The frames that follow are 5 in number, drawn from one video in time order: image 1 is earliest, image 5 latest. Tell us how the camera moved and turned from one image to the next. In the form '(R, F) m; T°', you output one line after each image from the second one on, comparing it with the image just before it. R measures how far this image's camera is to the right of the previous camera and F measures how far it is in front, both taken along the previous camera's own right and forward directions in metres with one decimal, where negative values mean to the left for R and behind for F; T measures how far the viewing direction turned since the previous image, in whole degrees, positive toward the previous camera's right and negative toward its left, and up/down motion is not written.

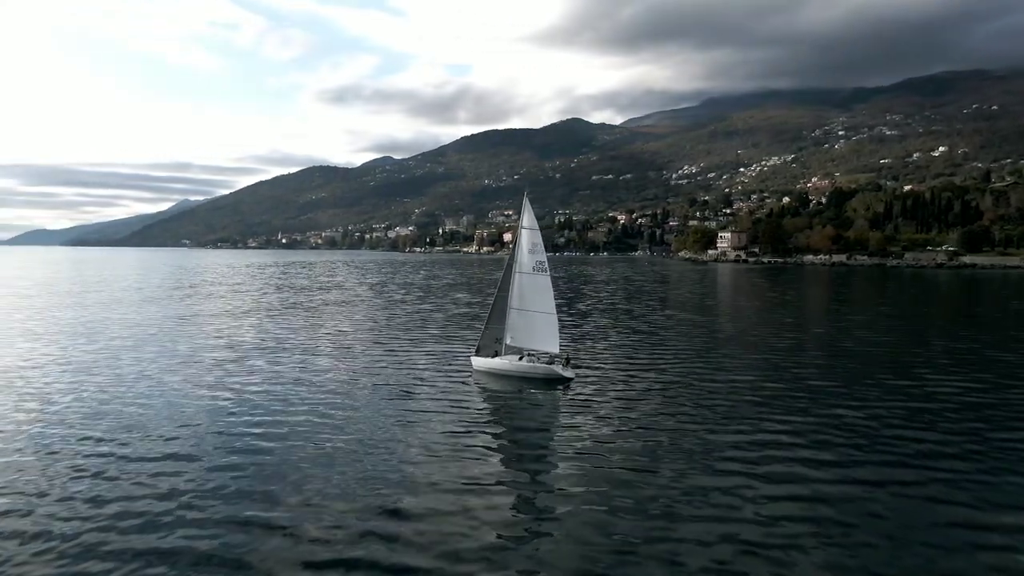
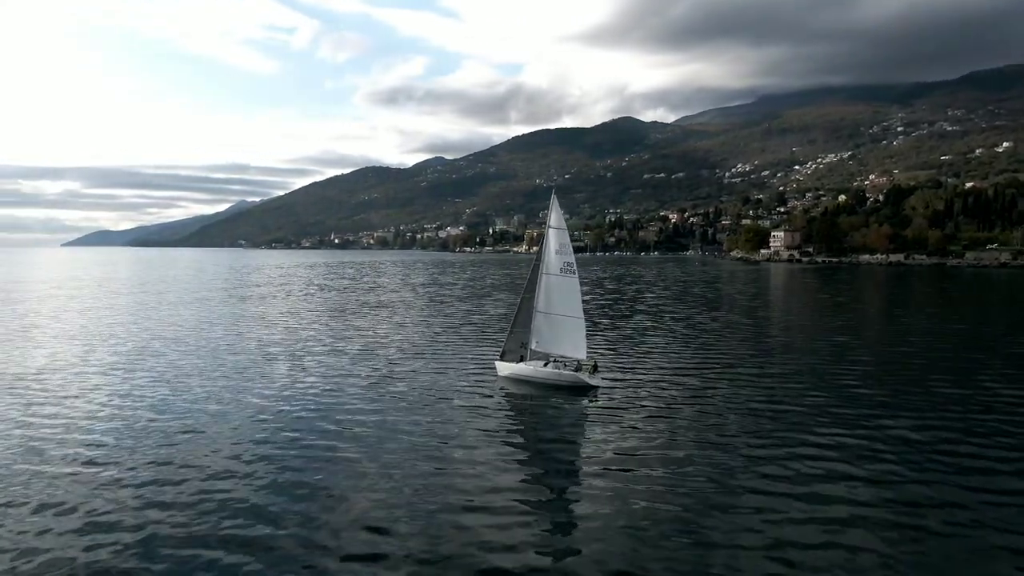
(+1.0, +1.6) m; -3°
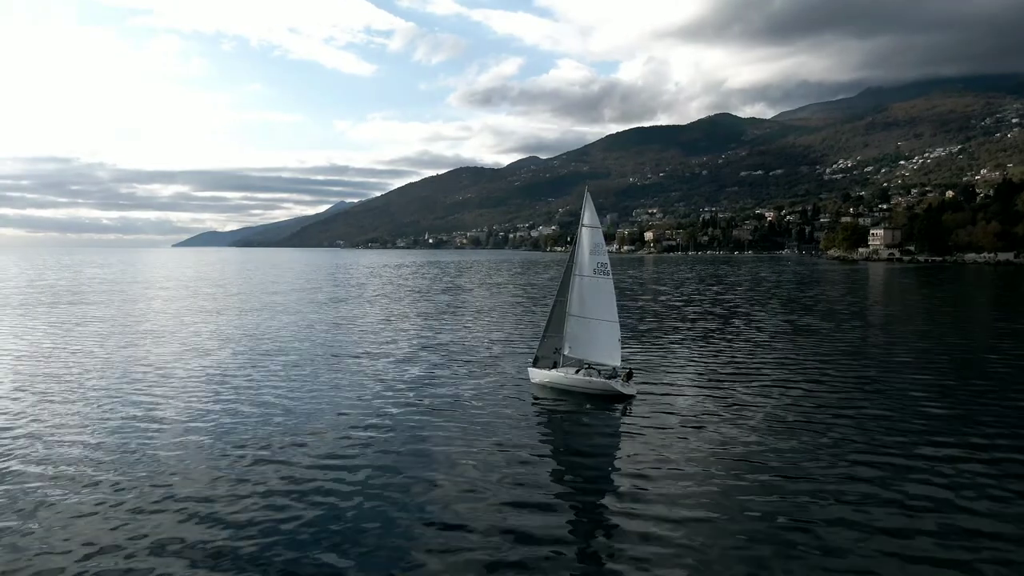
(+2.3, +2.0) m; -6°
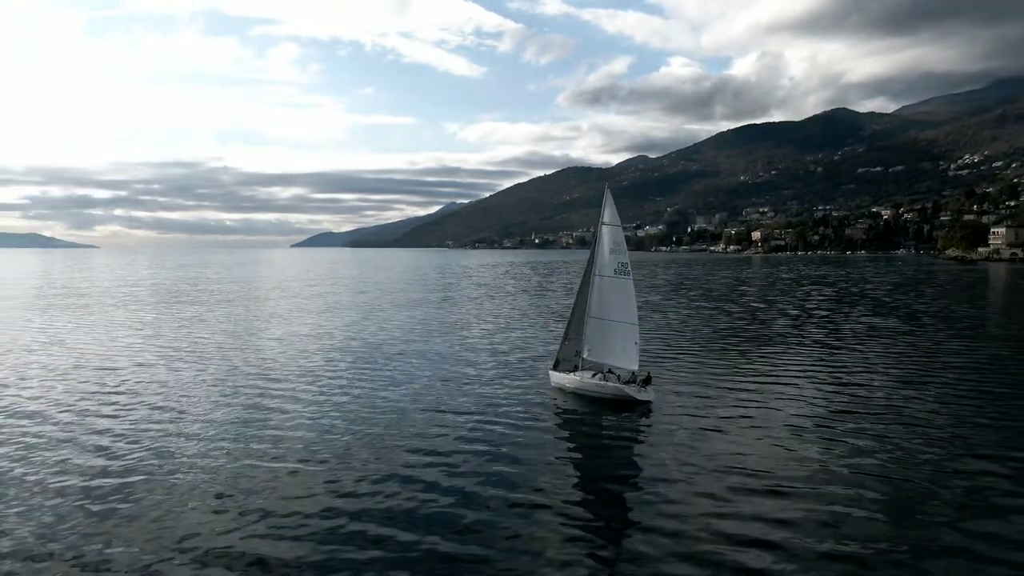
(+3.2, +1.2) m; -7°
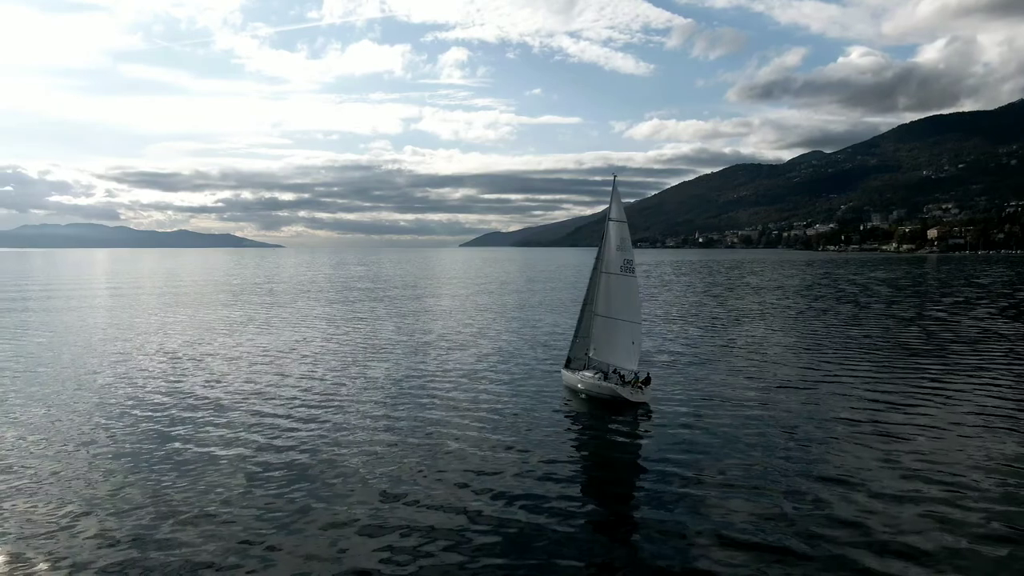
(+5.5, +0.8) m; -10°
